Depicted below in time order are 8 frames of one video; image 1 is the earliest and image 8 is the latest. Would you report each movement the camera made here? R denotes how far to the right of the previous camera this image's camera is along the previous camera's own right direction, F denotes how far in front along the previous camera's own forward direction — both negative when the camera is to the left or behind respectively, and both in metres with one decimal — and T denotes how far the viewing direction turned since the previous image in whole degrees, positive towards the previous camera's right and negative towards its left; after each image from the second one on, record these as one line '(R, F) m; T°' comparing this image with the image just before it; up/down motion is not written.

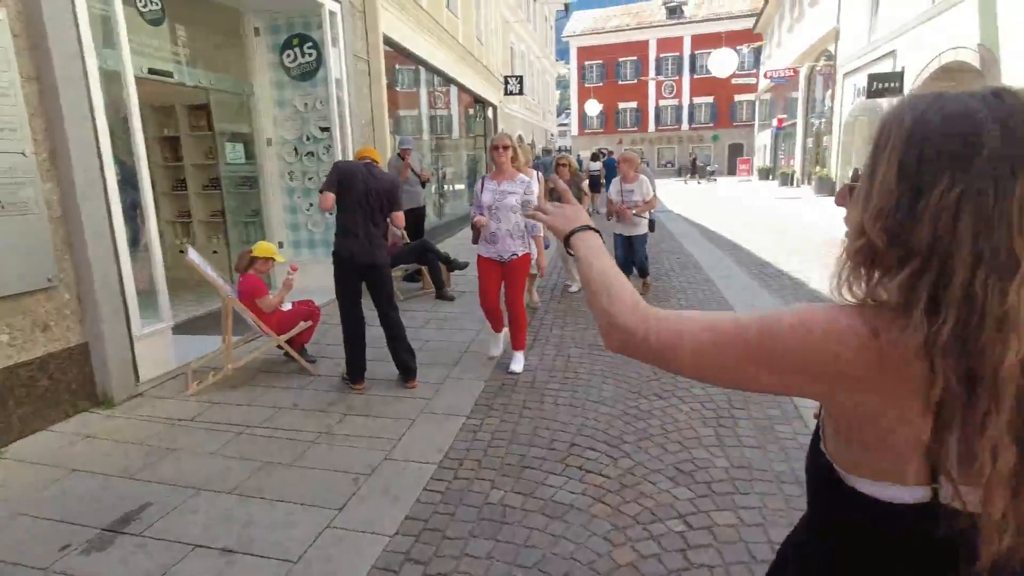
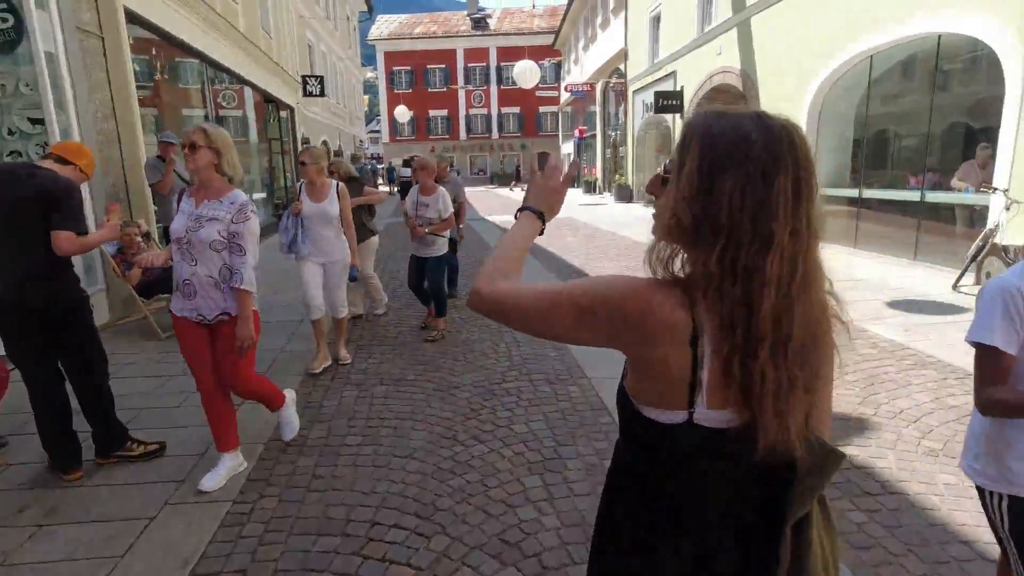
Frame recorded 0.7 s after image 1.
(+0.2, +0.6) m; +17°
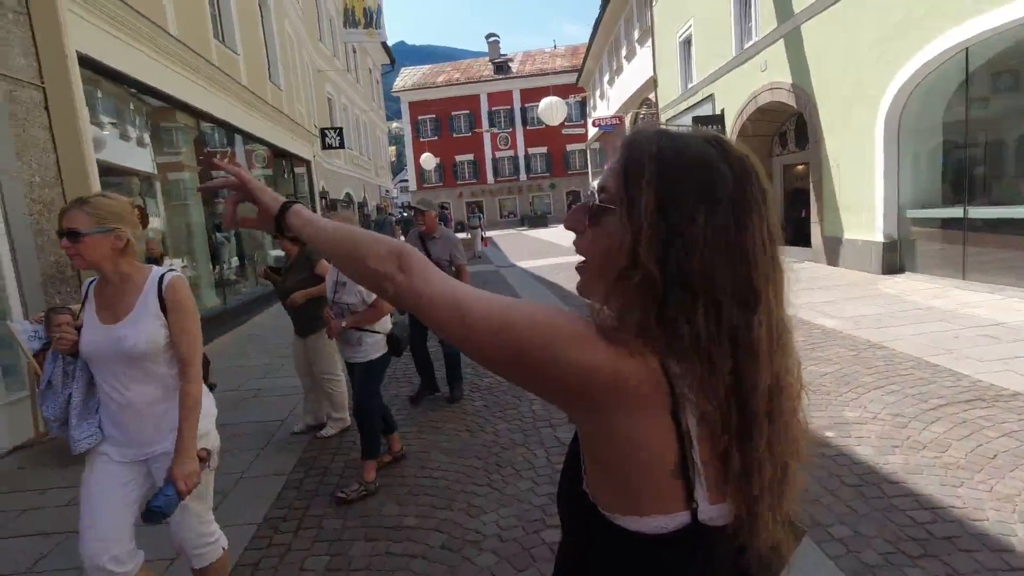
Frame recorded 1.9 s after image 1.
(0.0, +1.3) m; -3°
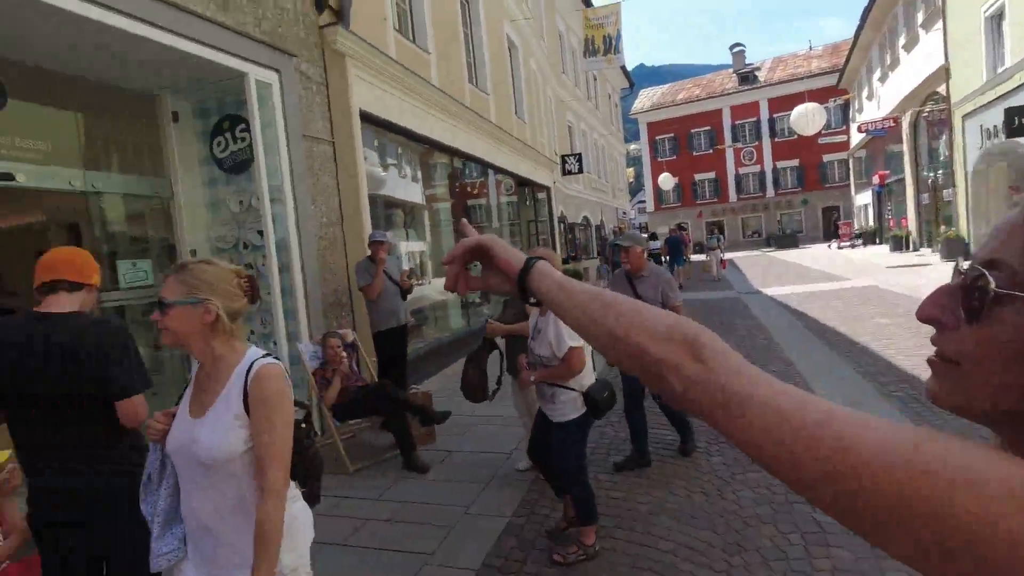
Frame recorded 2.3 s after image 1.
(0.0, +0.3) m; -23°
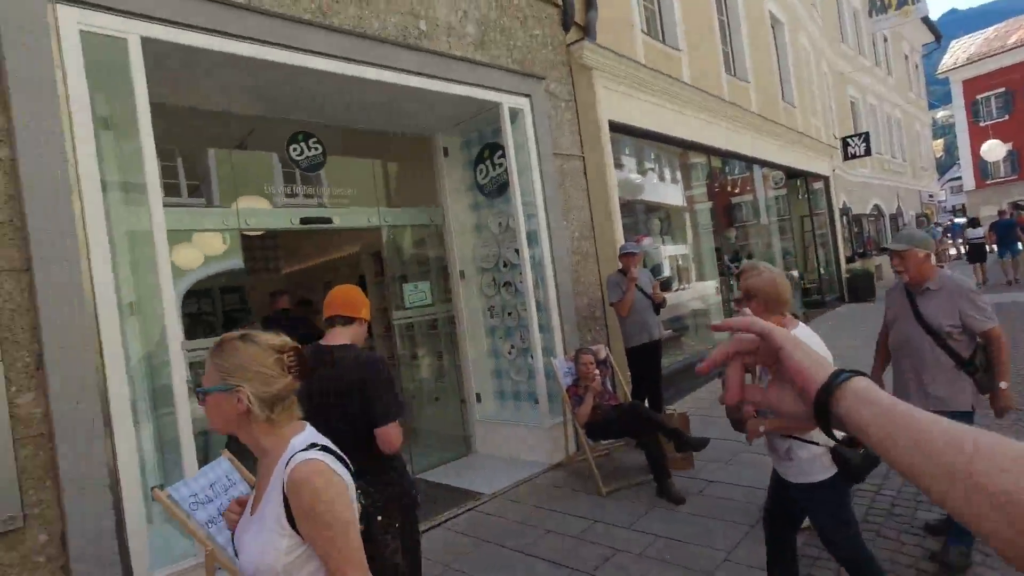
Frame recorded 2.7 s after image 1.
(0.0, +0.2) m; -25°
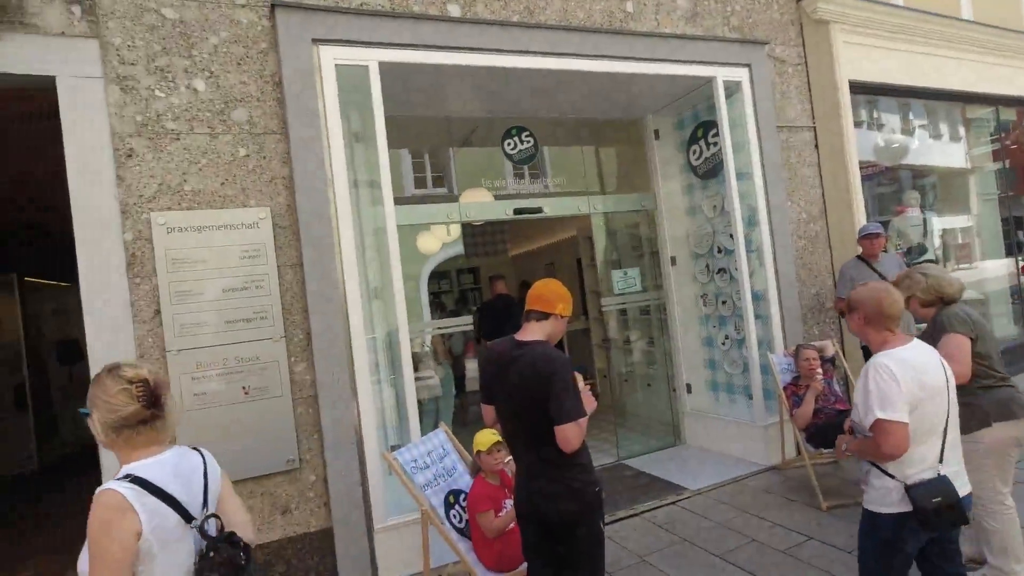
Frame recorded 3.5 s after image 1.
(+0.1, 0.0) m; -21°
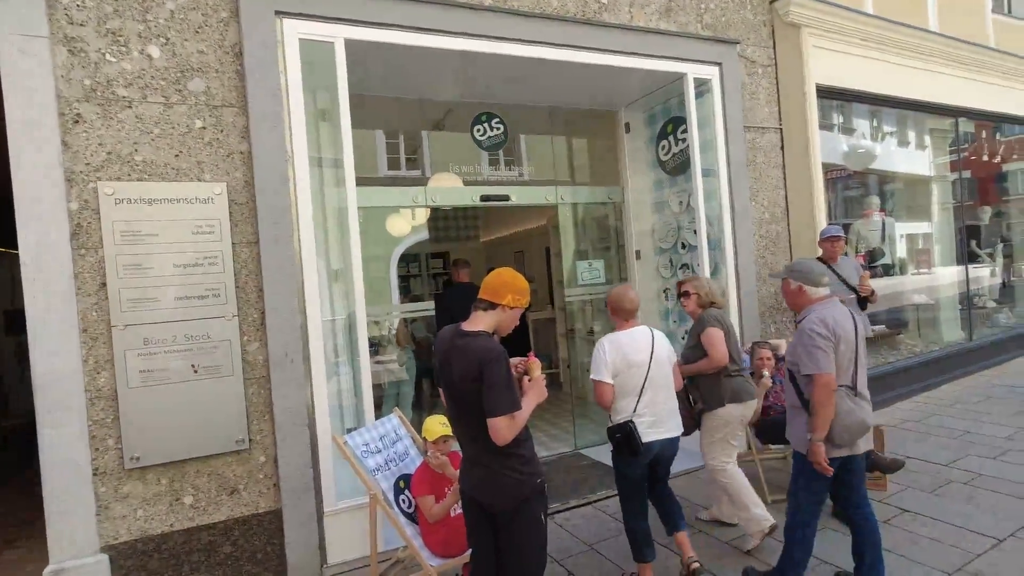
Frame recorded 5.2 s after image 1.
(+0.1, 0.0) m; +3°
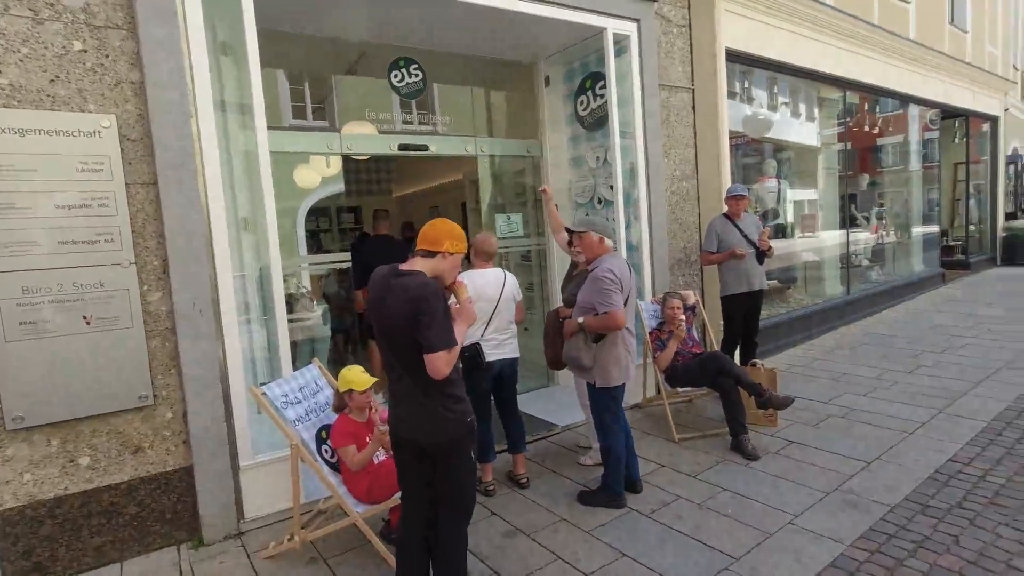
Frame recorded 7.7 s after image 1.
(-0.1, 0.0) m; +8°
